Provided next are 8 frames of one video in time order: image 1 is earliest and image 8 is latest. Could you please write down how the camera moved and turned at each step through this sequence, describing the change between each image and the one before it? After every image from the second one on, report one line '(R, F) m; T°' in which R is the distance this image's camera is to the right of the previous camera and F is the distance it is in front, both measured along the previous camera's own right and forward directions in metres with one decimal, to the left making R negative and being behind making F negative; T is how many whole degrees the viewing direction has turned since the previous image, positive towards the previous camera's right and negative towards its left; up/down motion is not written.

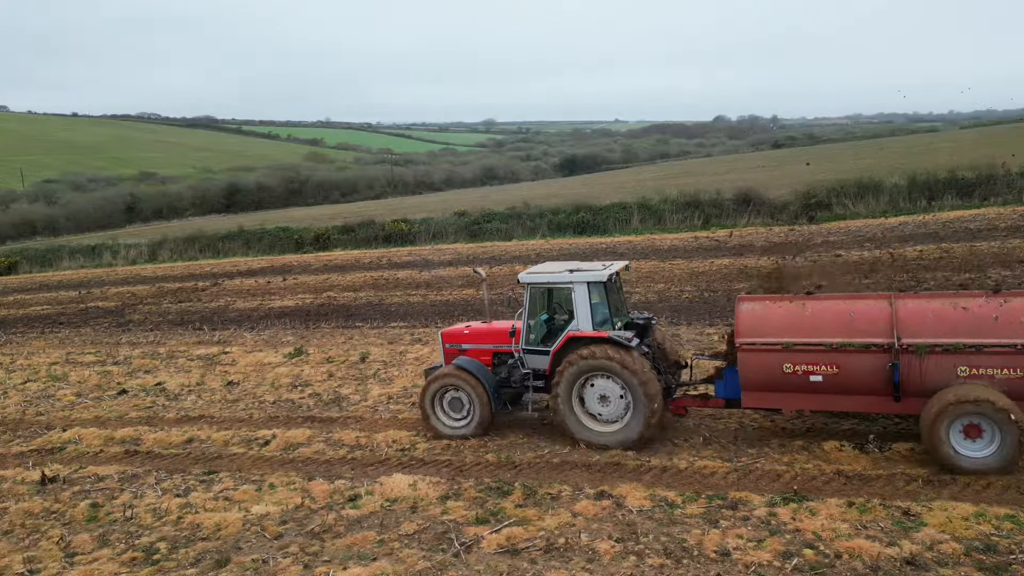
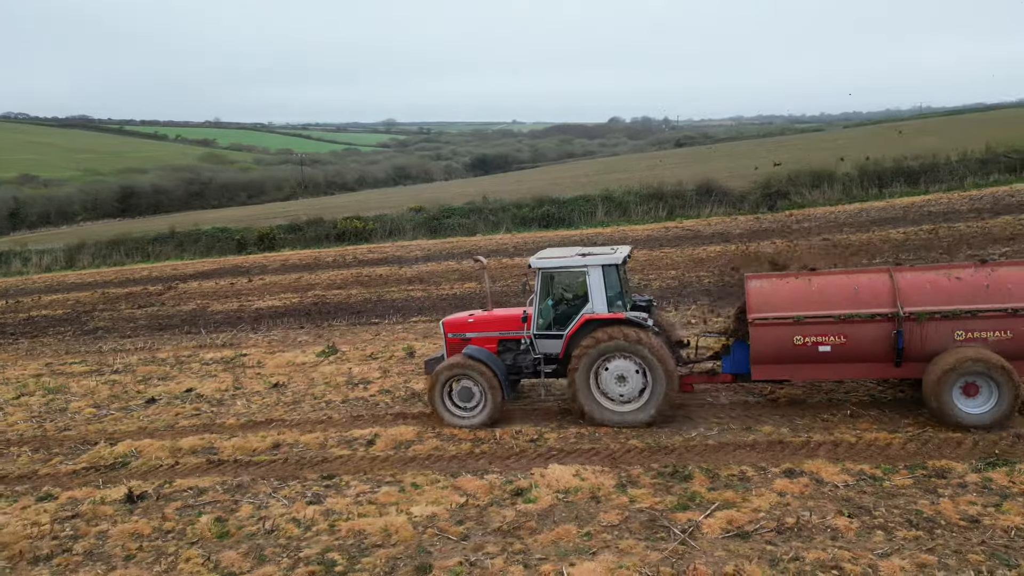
(-1.9, +0.4) m; +7°
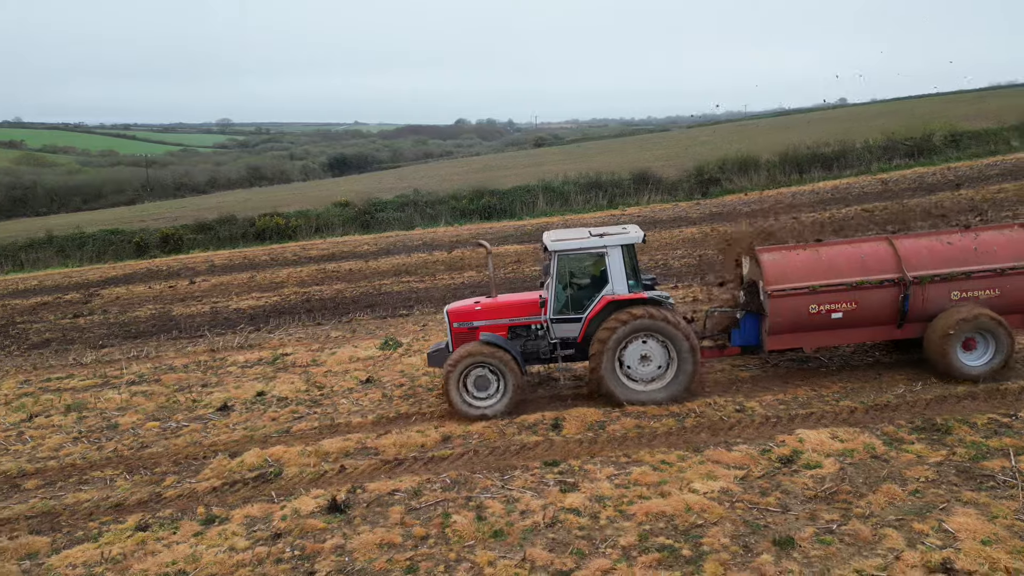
(-2.7, +0.7) m; +11°
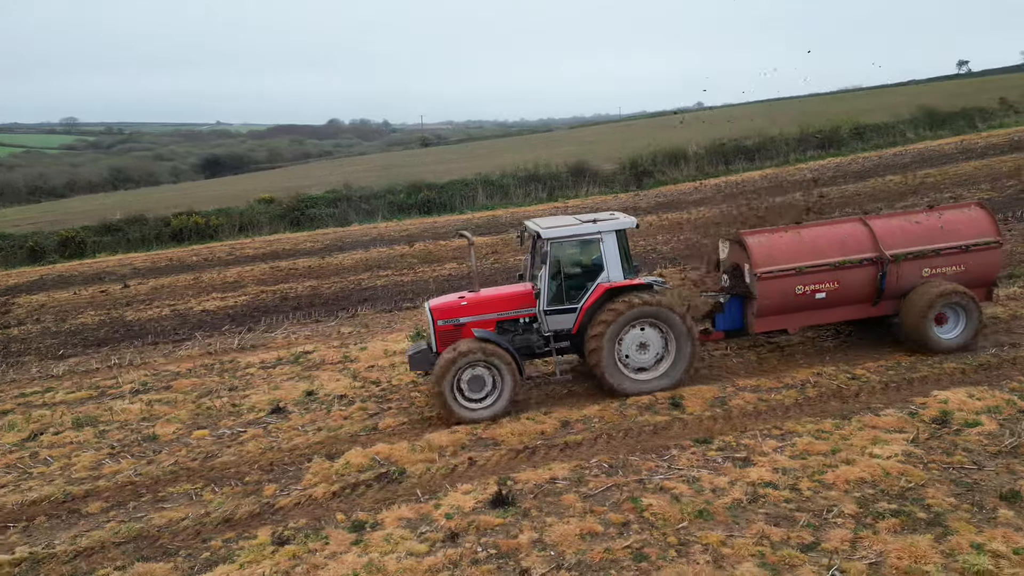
(-1.8, +0.5) m; +9°
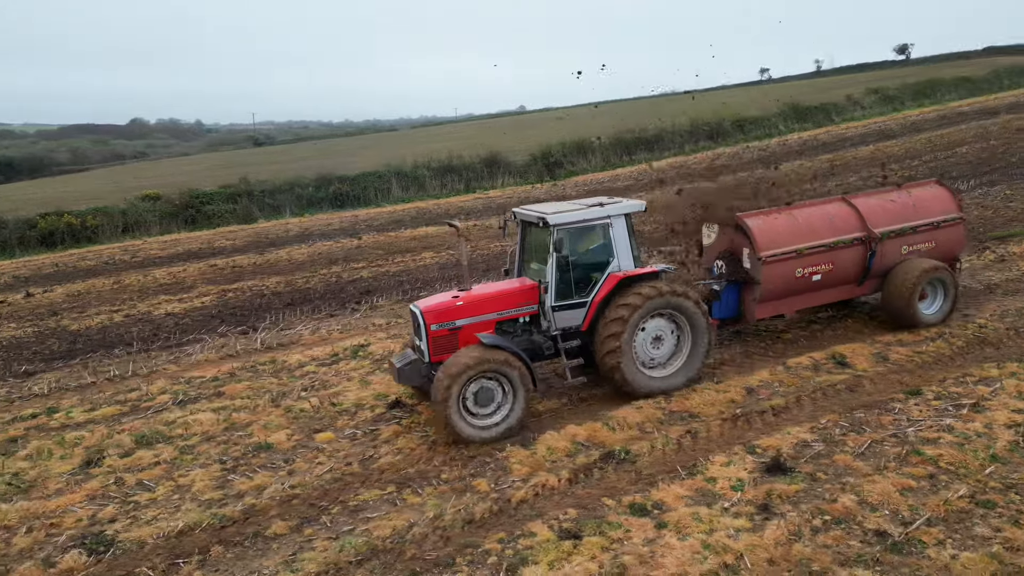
(-2.5, +0.7) m; +13°
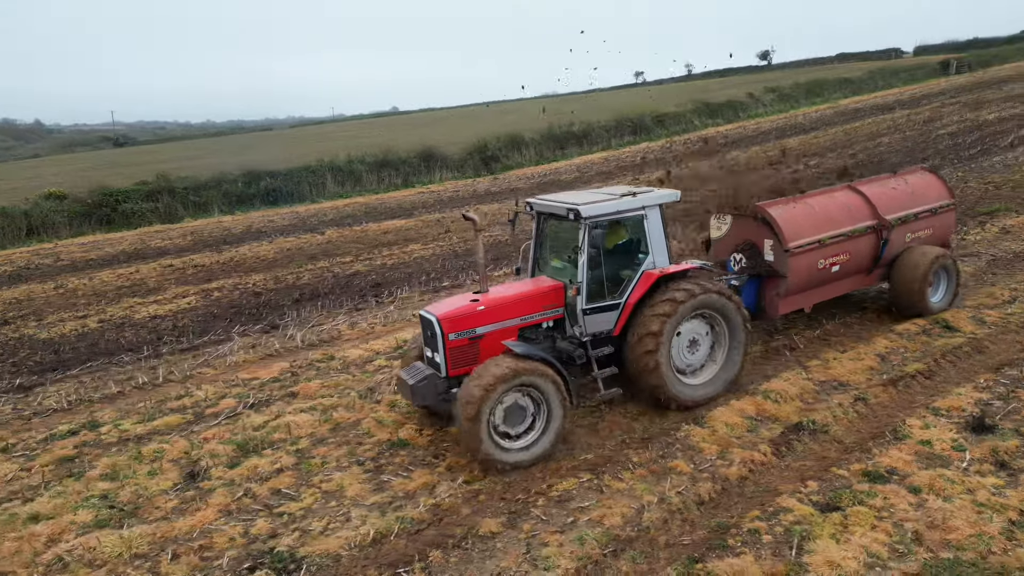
(-1.8, +0.5) m; +9°
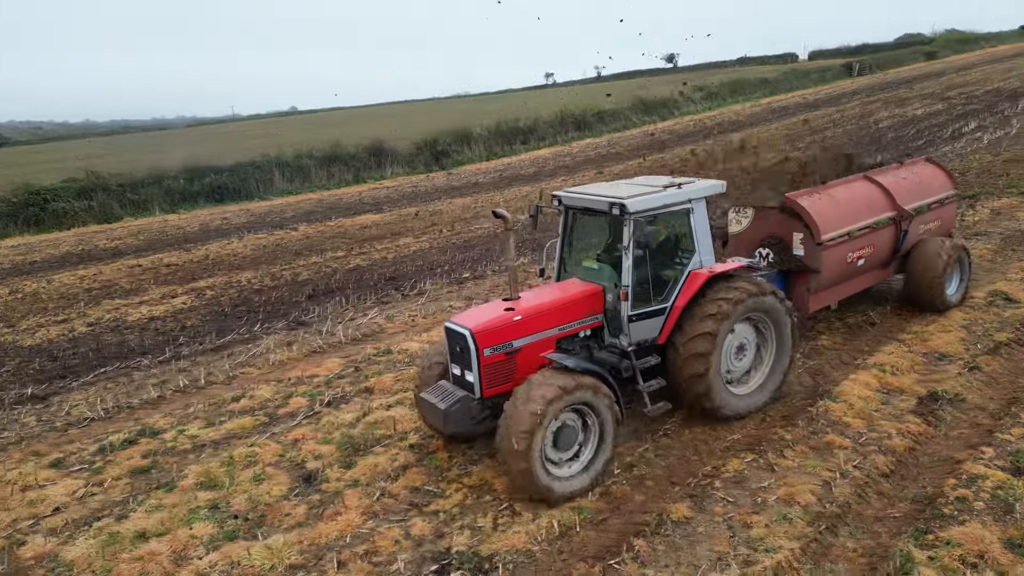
(-1.4, +0.3) m; +7°
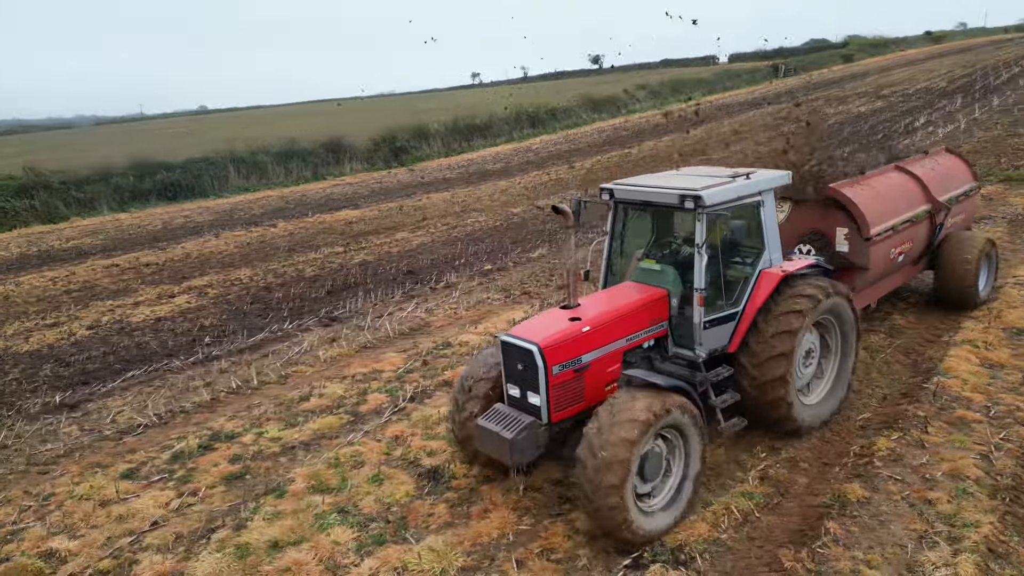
(-1.2, +0.3) m; +6°
